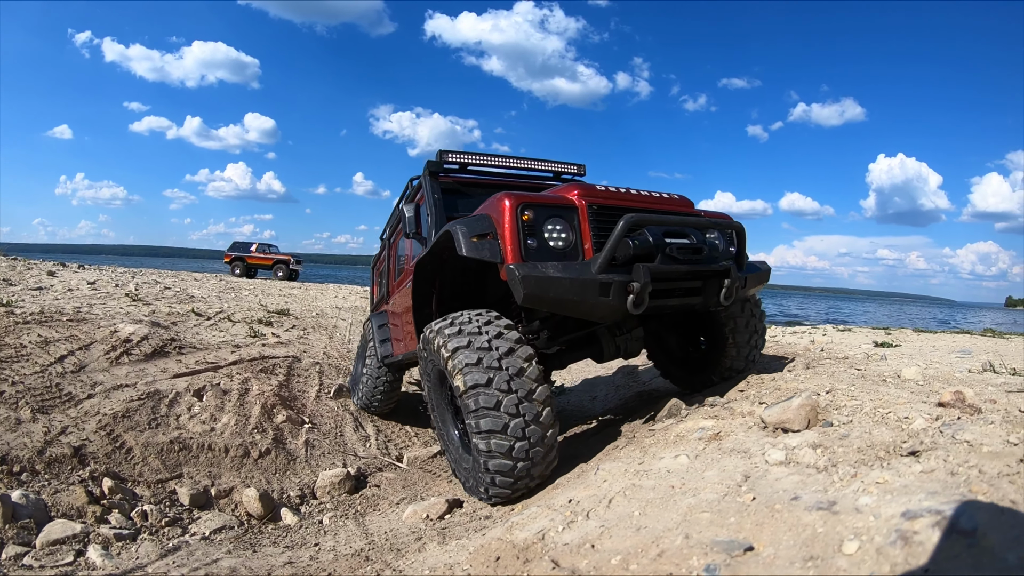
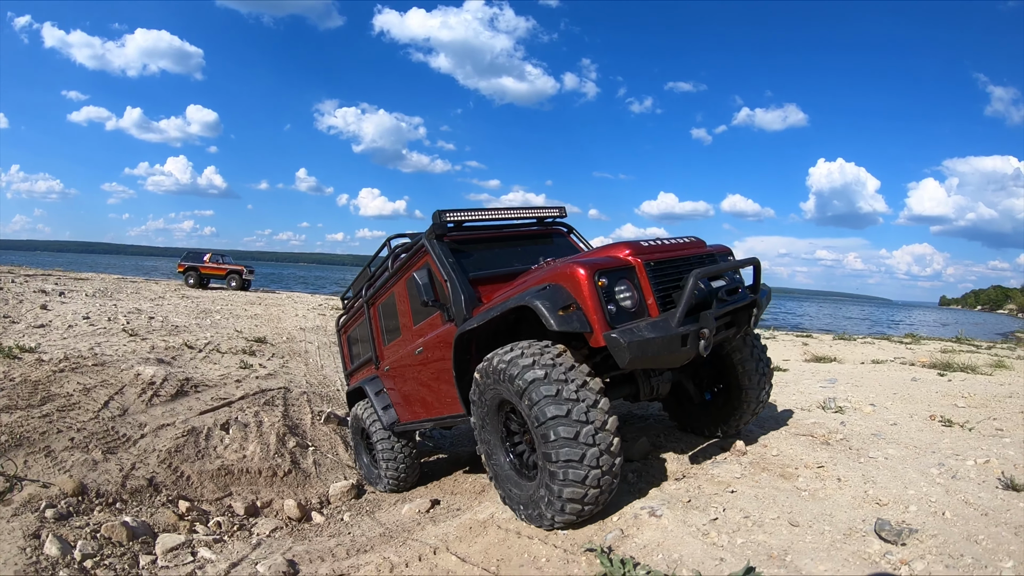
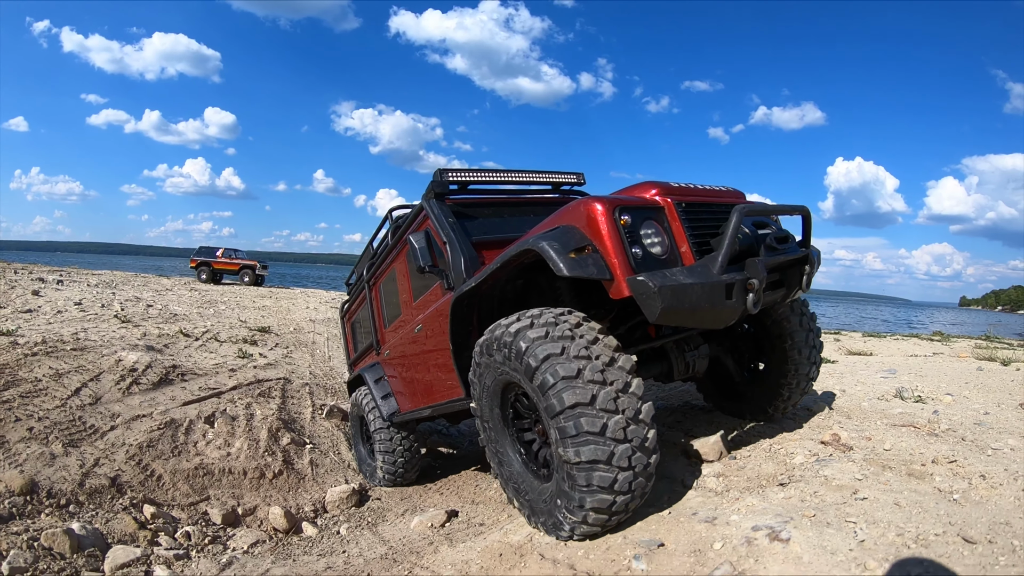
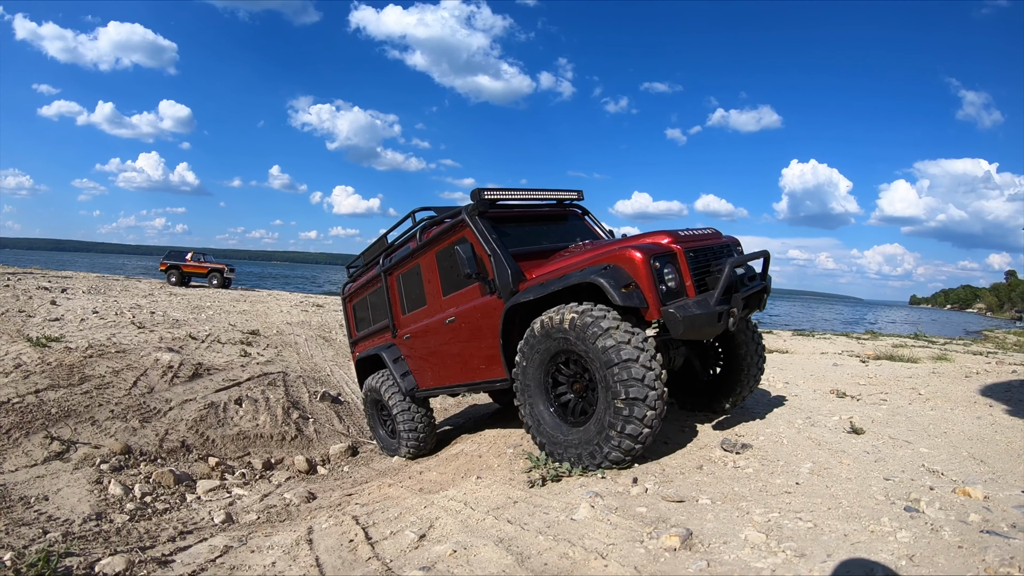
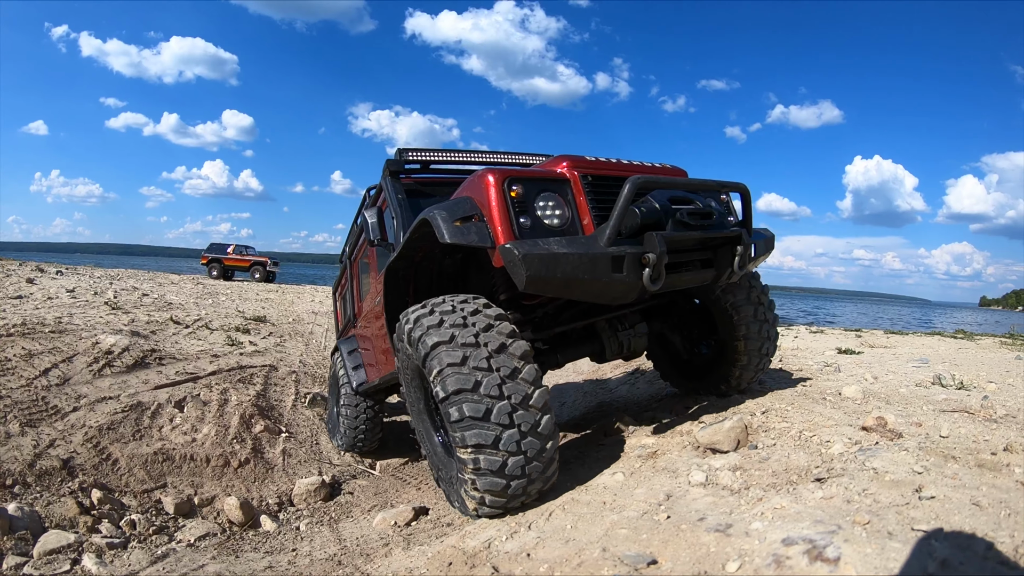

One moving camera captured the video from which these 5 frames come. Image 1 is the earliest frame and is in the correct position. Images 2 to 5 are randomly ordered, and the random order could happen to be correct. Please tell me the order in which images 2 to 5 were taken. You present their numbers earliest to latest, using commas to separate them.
5, 3, 2, 4
